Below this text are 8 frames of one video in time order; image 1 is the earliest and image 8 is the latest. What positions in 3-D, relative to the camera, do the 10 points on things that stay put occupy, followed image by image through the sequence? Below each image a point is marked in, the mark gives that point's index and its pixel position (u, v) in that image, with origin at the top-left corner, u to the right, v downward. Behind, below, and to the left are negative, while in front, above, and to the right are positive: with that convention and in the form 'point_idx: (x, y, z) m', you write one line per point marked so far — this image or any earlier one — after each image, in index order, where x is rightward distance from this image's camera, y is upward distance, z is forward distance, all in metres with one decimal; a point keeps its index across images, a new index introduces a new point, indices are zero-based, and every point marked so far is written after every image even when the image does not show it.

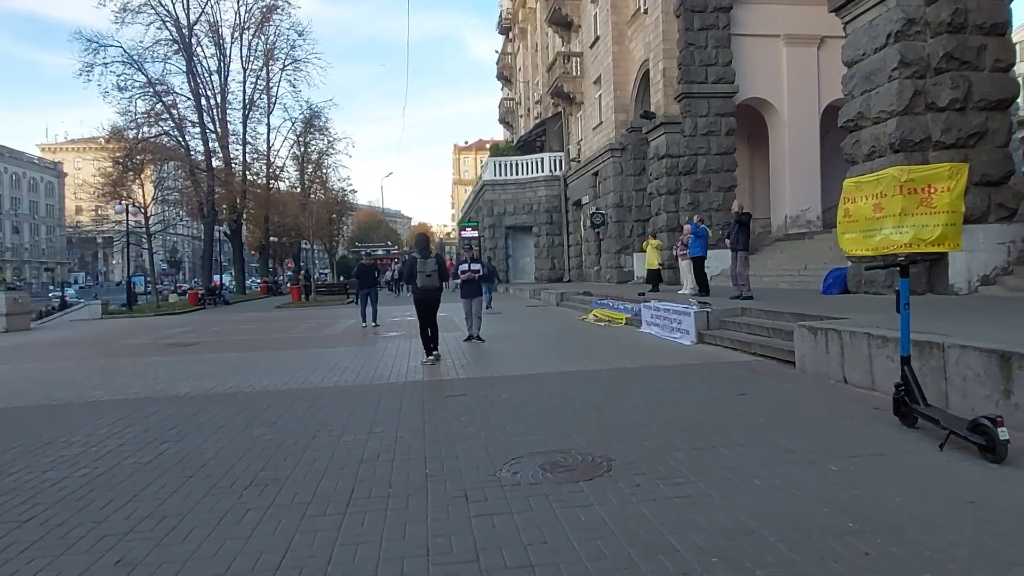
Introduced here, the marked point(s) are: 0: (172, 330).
0: (-8.1, -1.0, +19.7) m
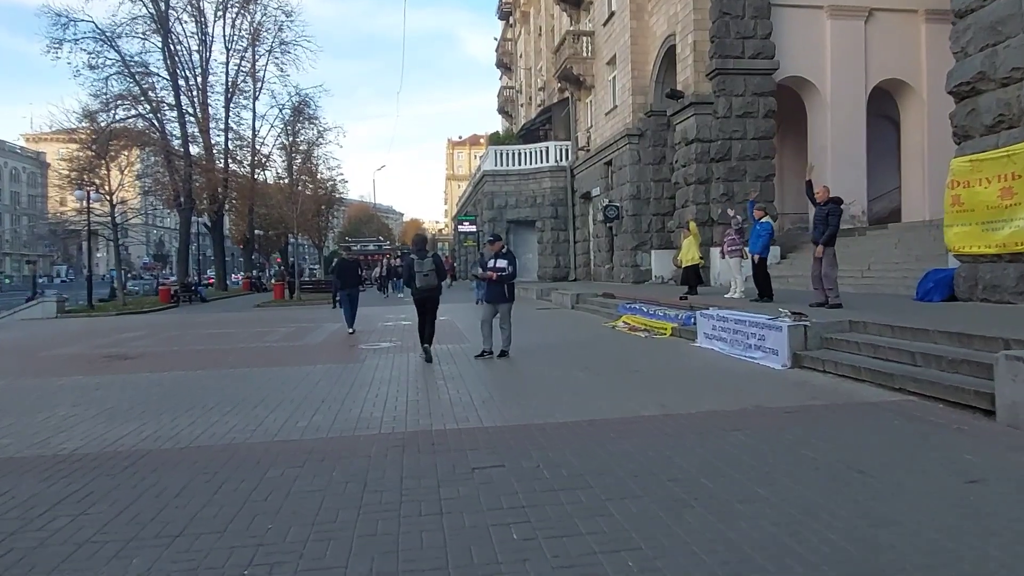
0: (-7.8, -1.0, +16.7) m
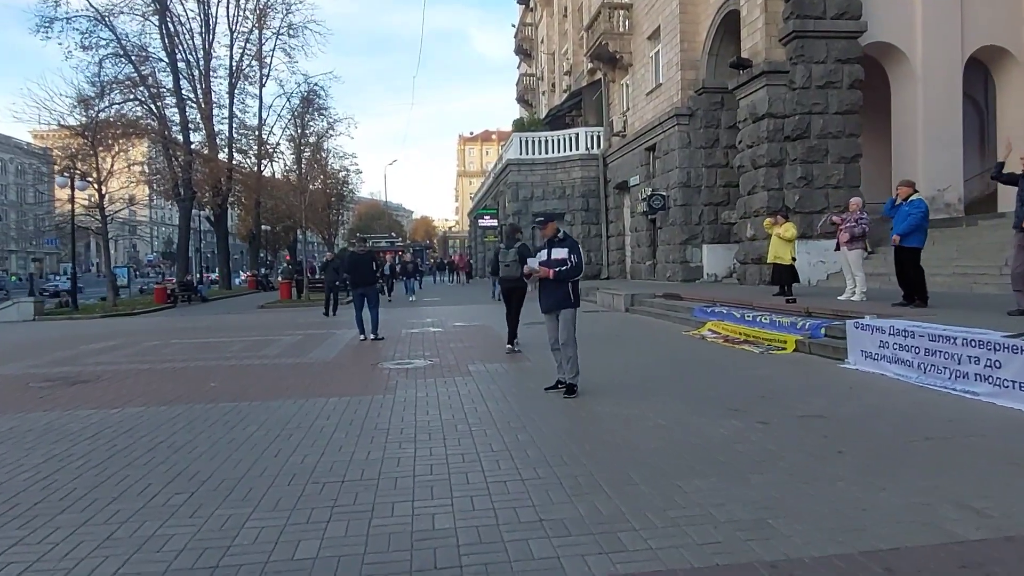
0: (-6.9, -1.0, +13.7) m
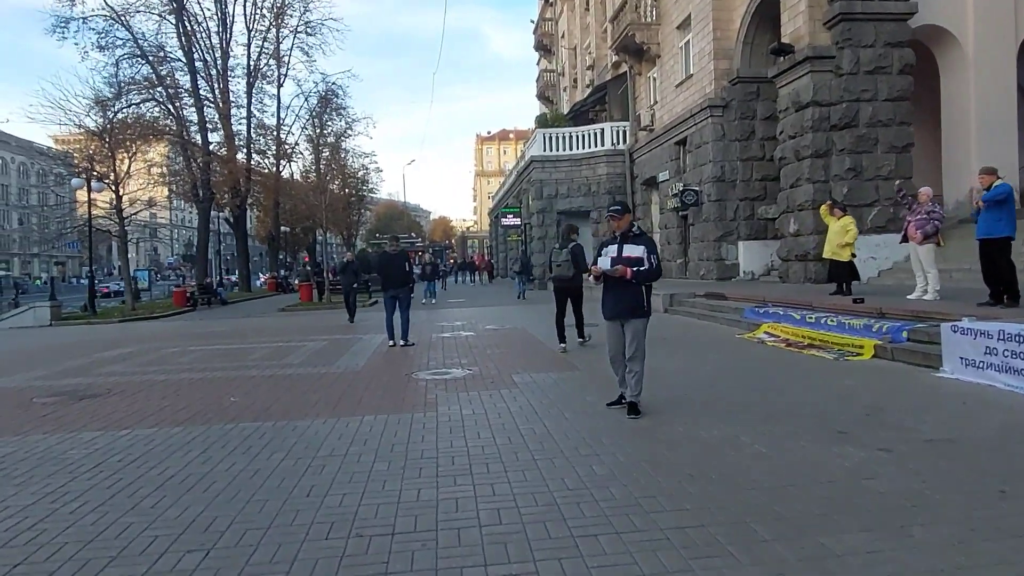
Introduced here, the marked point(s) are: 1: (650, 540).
0: (-6.3, -1.0, +13.0) m
1: (+0.6, -1.0, +3.4) m
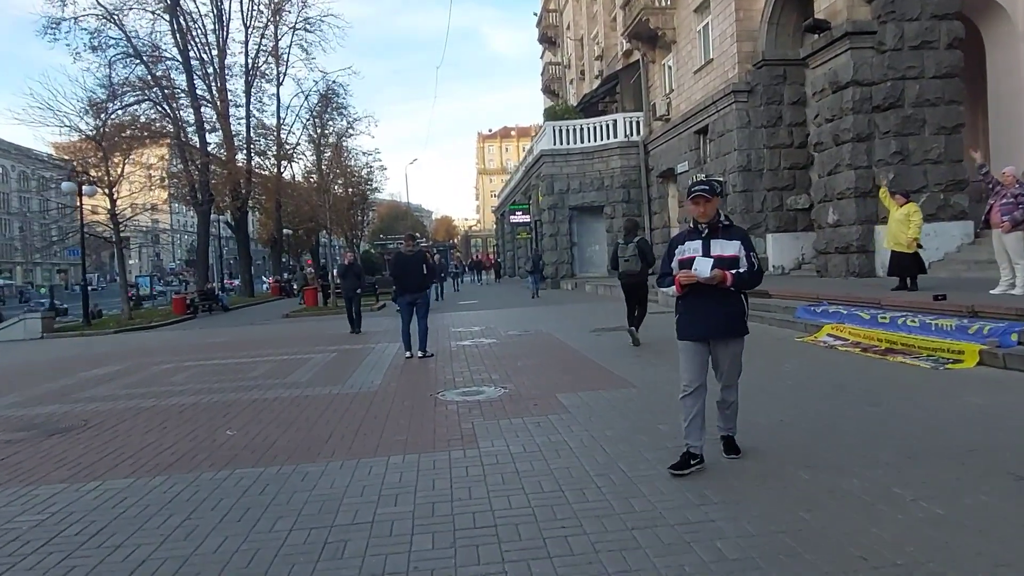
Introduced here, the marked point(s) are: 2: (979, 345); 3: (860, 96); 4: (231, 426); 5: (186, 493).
0: (-5.9, -1.2, +11.7) m
1: (+1.0, -1.1, +2.2) m
2: (+4.3, -0.5, +7.8) m
3: (+7.0, +3.8, +16.6) m
4: (-2.3, -1.1, +6.9) m
5: (-1.9, -1.2, +4.8) m
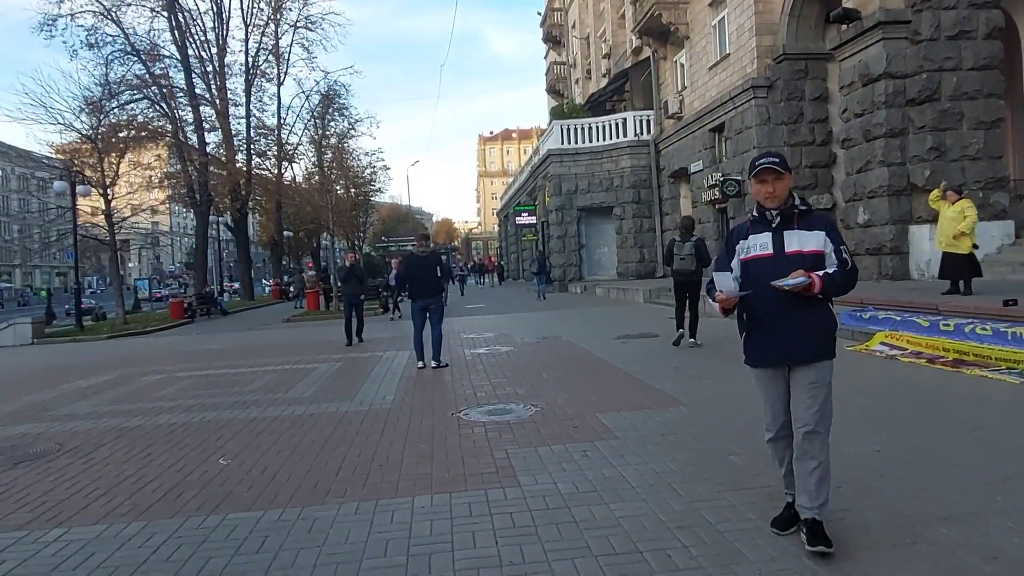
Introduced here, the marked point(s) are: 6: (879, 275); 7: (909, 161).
0: (-5.7, -1.2, +10.8) m
1: (+1.2, -1.1, +1.2) m
2: (+4.6, -0.6, +6.9) m
3: (+7.3, +3.8, +15.7) m
4: (-2.1, -1.2, +6.0) m
5: (-1.6, -1.2, +3.9) m
6: (+7.3, +0.3, +16.4) m
7: (+7.6, +2.4, +15.8) m
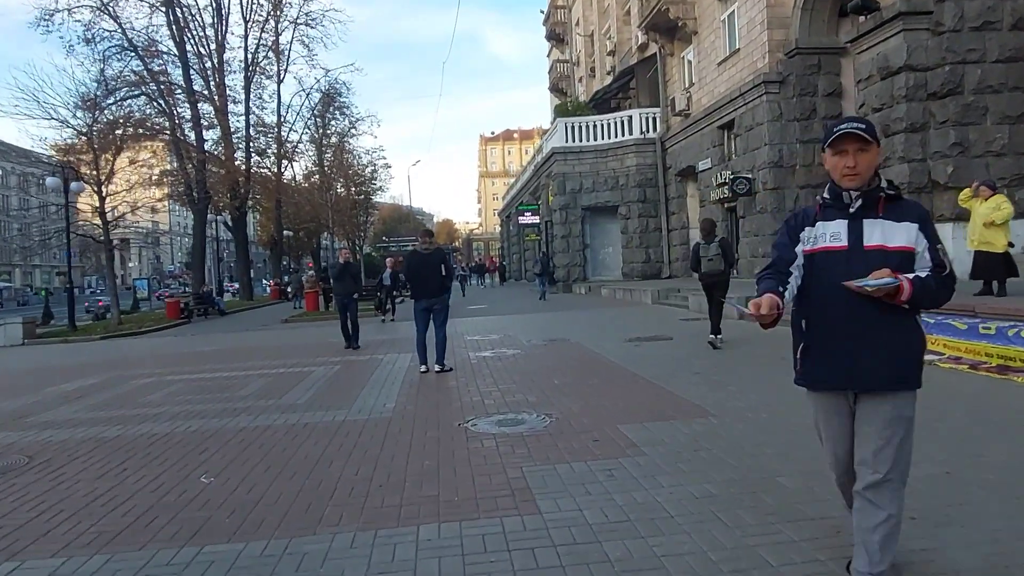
0: (-5.6, -1.2, +10.3) m
1: (+1.3, -1.1, +0.7) m
2: (+4.7, -0.6, +6.3) m
3: (+7.4, +3.8, +15.2) m
4: (-2.0, -1.2, +5.4) m
5: (-1.5, -1.2, +3.4) m
6: (+7.4, +0.2, +15.9) m
7: (+7.7, +2.4, +15.2) m
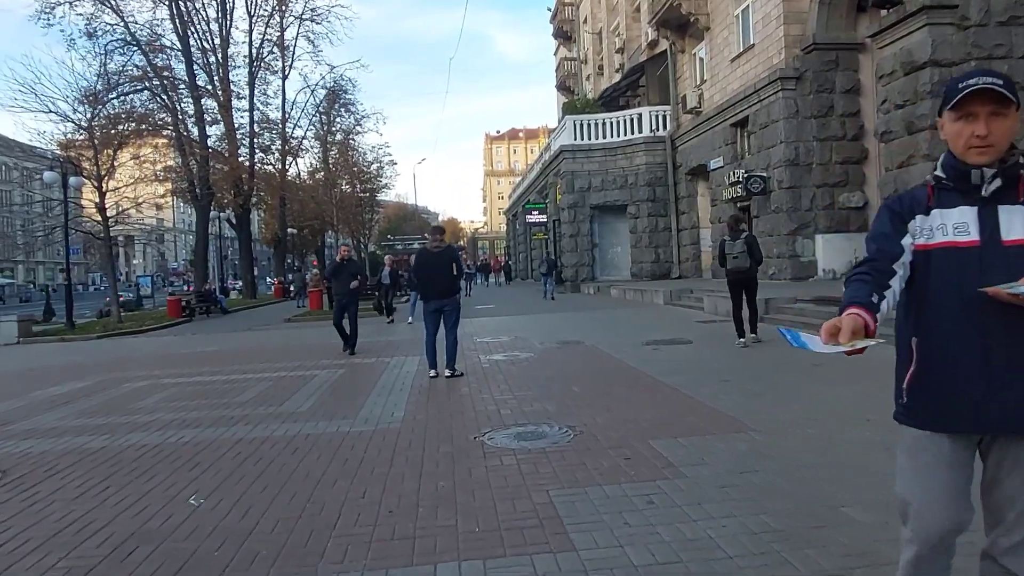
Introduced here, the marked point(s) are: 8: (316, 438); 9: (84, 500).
0: (-5.4, -1.2, +9.8) m
1: (+1.4, -1.1, +0.2) m
2: (+4.8, -0.6, +5.7) m
3: (+7.6, +3.7, +14.6) m
4: (-1.8, -1.2, +4.9) m
5: (-1.4, -1.2, +2.8) m
6: (+7.6, +0.2, +15.3) m
7: (+7.9, +2.3, +14.7) m
8: (-1.4, -1.1, +6.1) m
9: (-2.5, -1.2, +4.8) m
